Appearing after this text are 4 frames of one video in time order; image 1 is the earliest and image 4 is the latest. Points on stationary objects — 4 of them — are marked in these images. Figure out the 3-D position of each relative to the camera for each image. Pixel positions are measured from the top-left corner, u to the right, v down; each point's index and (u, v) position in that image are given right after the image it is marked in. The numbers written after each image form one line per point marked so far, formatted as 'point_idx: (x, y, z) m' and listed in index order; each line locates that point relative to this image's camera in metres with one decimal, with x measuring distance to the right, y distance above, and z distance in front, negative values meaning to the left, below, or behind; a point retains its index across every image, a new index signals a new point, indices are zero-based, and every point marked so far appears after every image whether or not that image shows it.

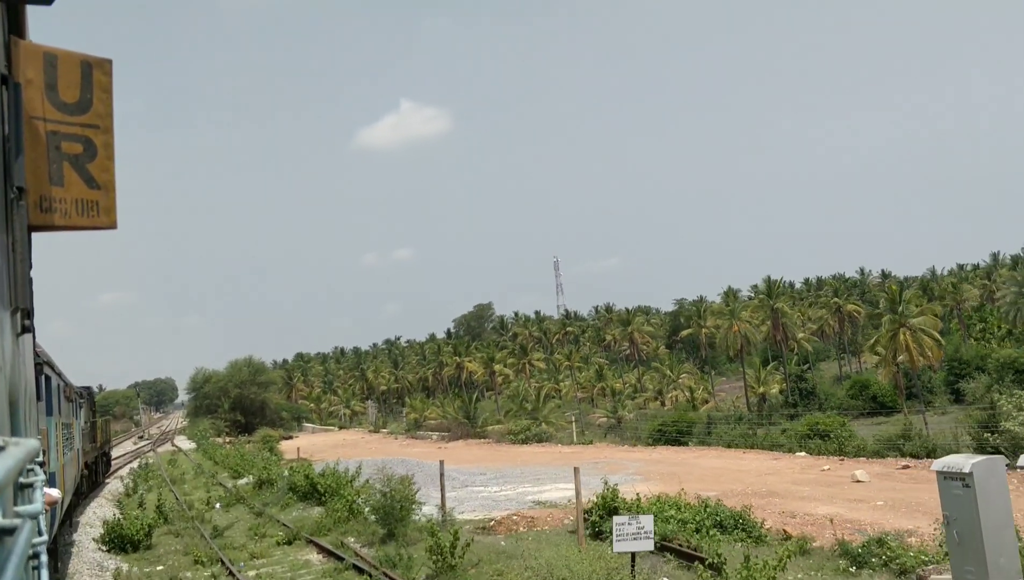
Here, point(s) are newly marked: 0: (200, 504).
0: (-7.1, -4.9, +18.3) m
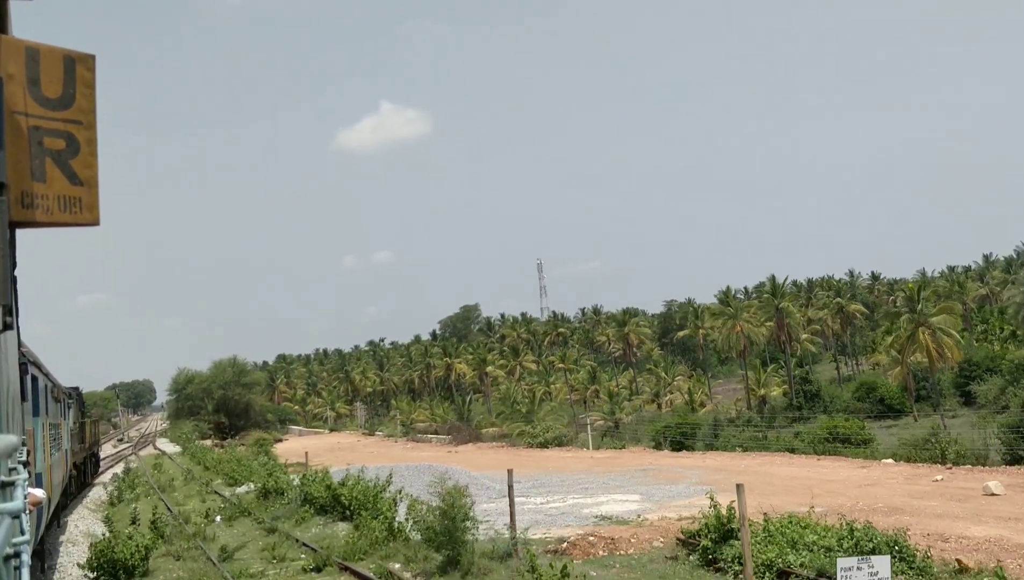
0: (-6.3, -4.5, +16.2) m
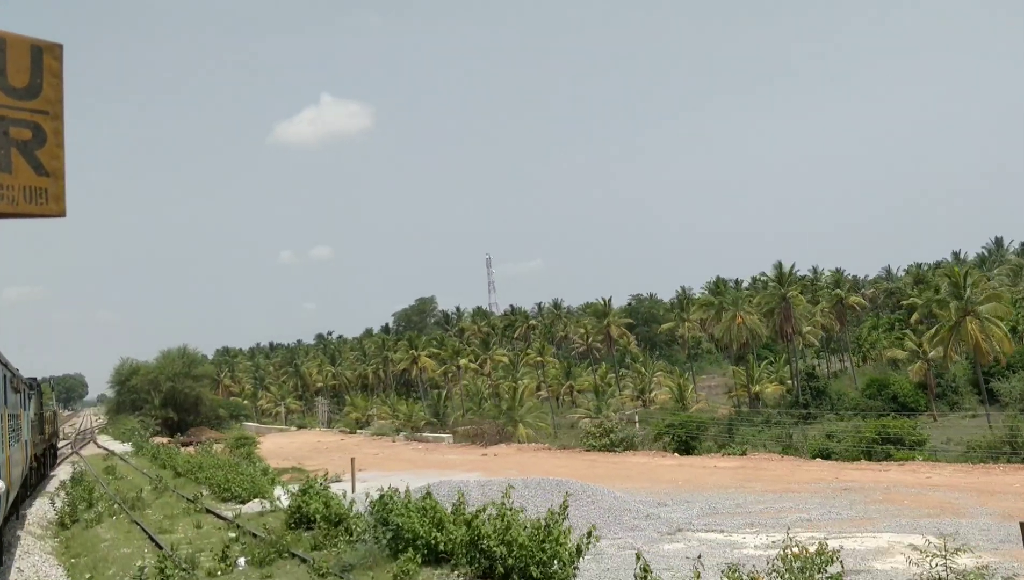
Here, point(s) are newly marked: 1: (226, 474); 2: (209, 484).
0: (-4.1, -3.6, +10.8) m
1: (-6.7, -4.3, +18.8) m
2: (-7.0, -4.5, +18.6) m
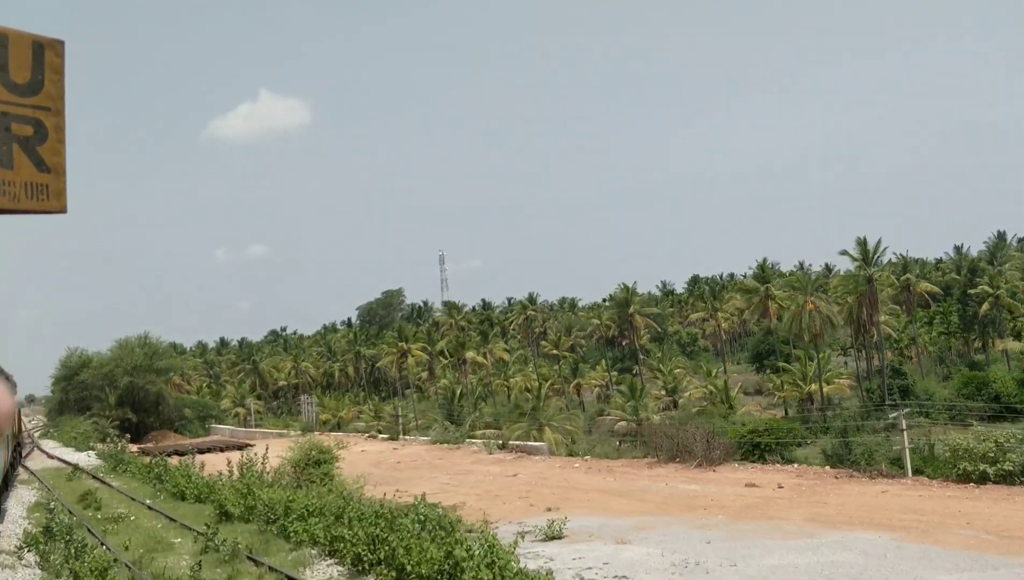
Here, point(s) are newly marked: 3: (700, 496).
0: (+1.5, -2.2, +1.8) m
1: (-1.7, -2.9, +9.6) m
2: (-1.9, -3.1, +9.4) m
3: (+3.0, -3.4, +13.2) m
